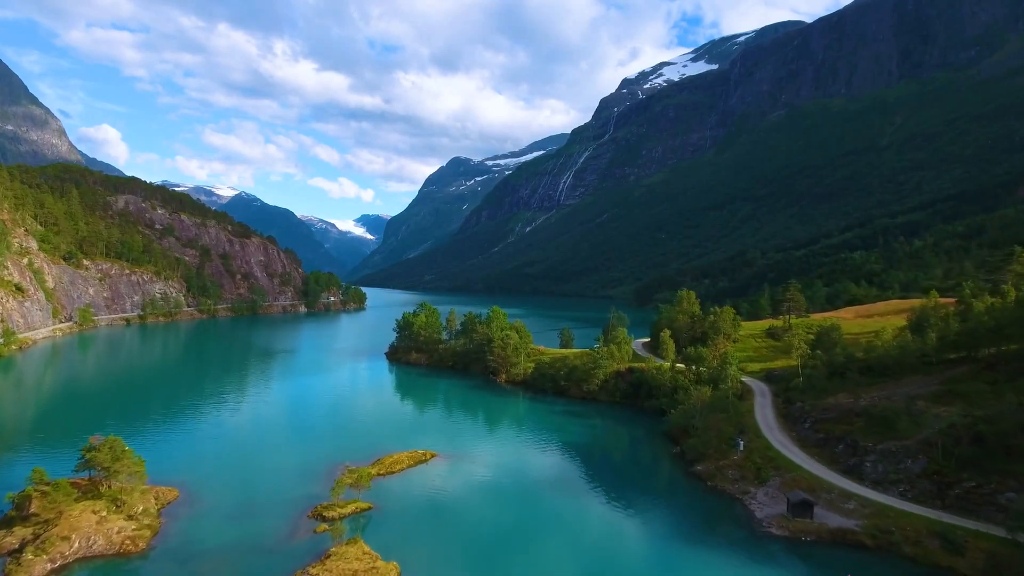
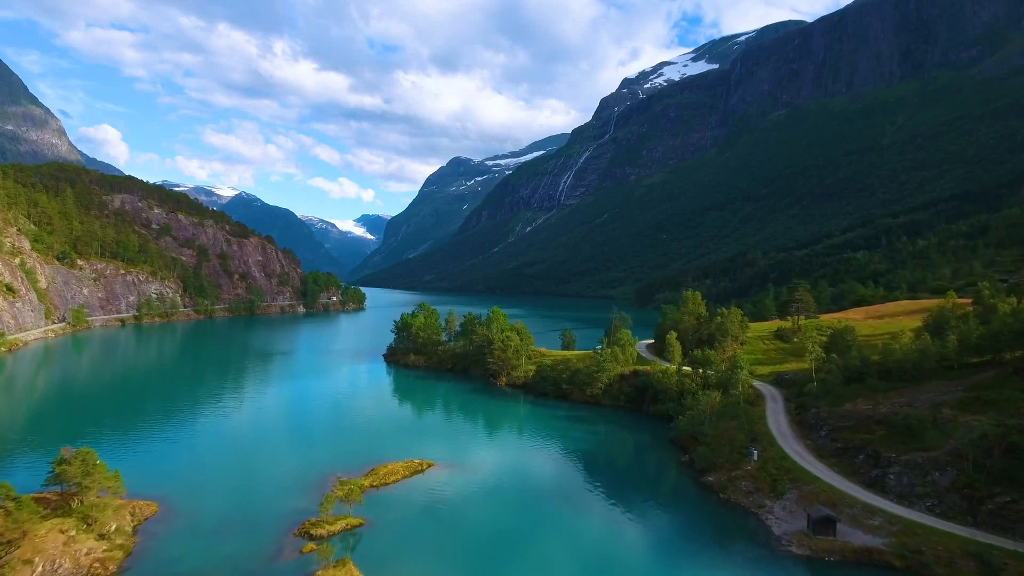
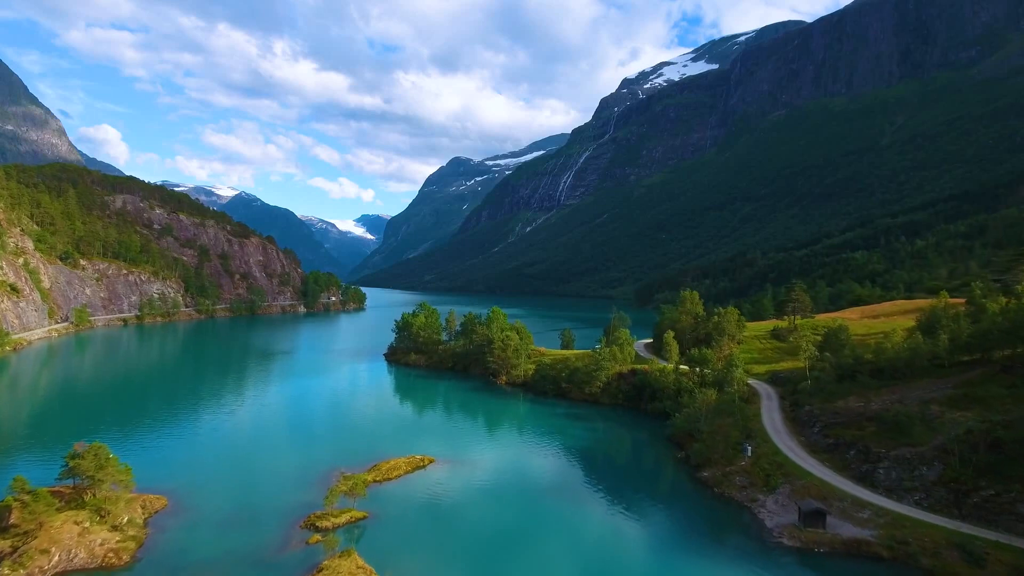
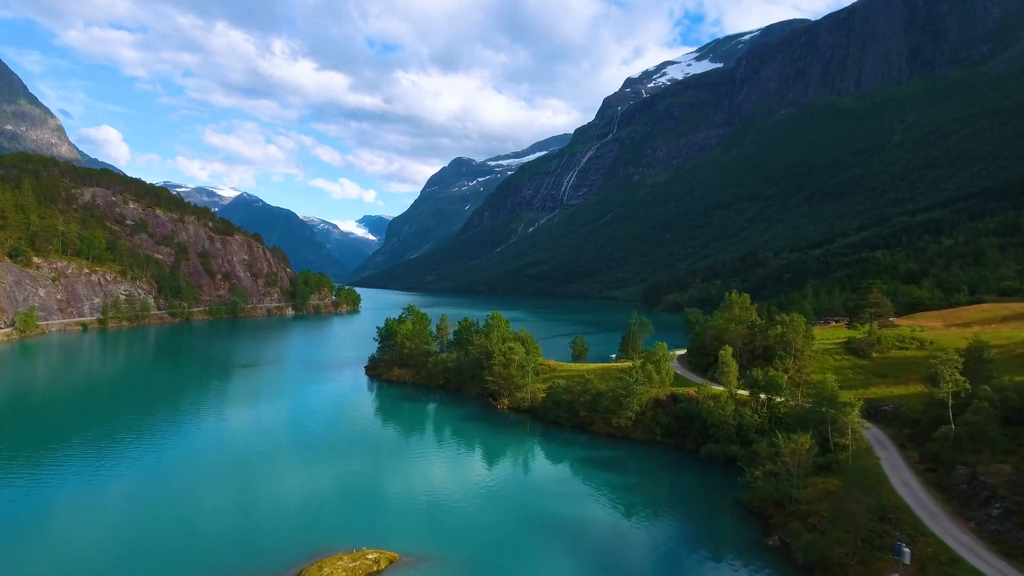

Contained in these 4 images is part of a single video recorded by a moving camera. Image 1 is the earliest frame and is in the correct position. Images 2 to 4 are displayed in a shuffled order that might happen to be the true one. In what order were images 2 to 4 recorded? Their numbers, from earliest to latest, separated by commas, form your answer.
3, 2, 4
